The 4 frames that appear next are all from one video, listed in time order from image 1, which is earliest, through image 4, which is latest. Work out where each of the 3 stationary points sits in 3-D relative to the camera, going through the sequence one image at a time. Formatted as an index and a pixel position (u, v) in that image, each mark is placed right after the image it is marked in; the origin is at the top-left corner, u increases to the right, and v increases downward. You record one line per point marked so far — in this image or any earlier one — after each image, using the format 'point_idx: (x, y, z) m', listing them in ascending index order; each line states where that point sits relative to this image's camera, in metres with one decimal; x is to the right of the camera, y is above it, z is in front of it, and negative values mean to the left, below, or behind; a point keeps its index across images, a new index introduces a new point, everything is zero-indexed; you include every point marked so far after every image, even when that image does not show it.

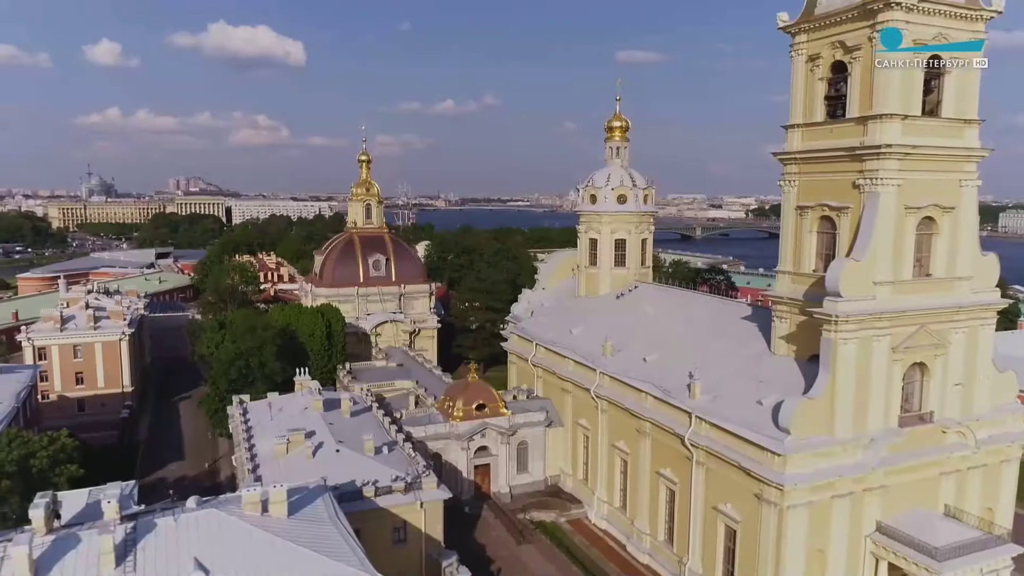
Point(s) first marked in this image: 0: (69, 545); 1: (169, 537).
0: (-8.9, -5.2, +14.8) m
1: (-7.2, -5.1, +15.3) m
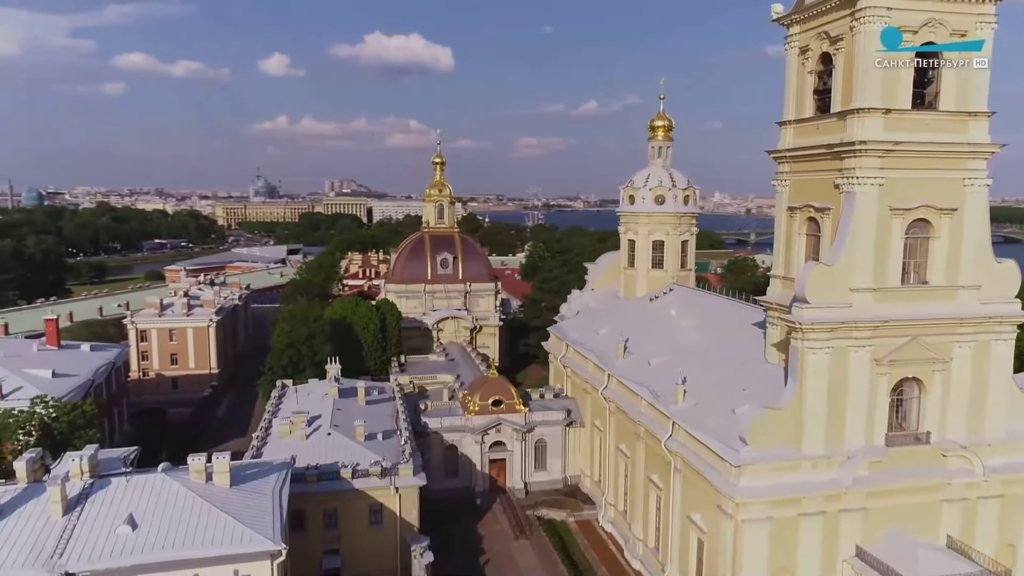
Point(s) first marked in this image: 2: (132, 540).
0: (-11.3, -4.9, +17.3) m
1: (-9.4, -4.9, +17.5) m
2: (-8.4, -5.6, +16.3) m
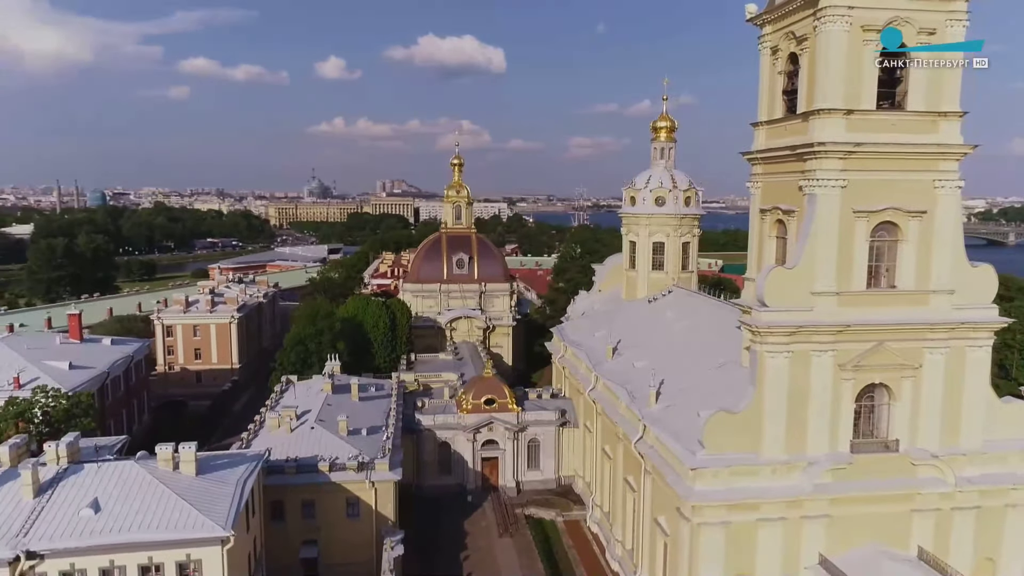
0: (-12.6, -4.8, +18.5) m
1: (-10.8, -4.8, +18.5) m
2: (-9.9, -5.5, +17.3) m
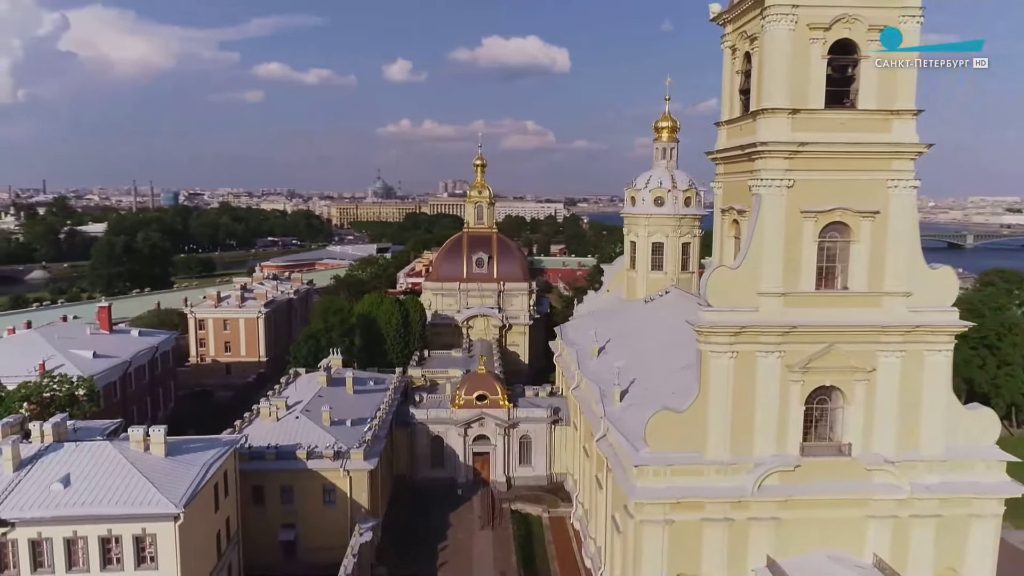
0: (-14.1, -4.5, +20.2) m
1: (-12.3, -4.6, +20.1) m
2: (-11.5, -5.3, +18.8) m
